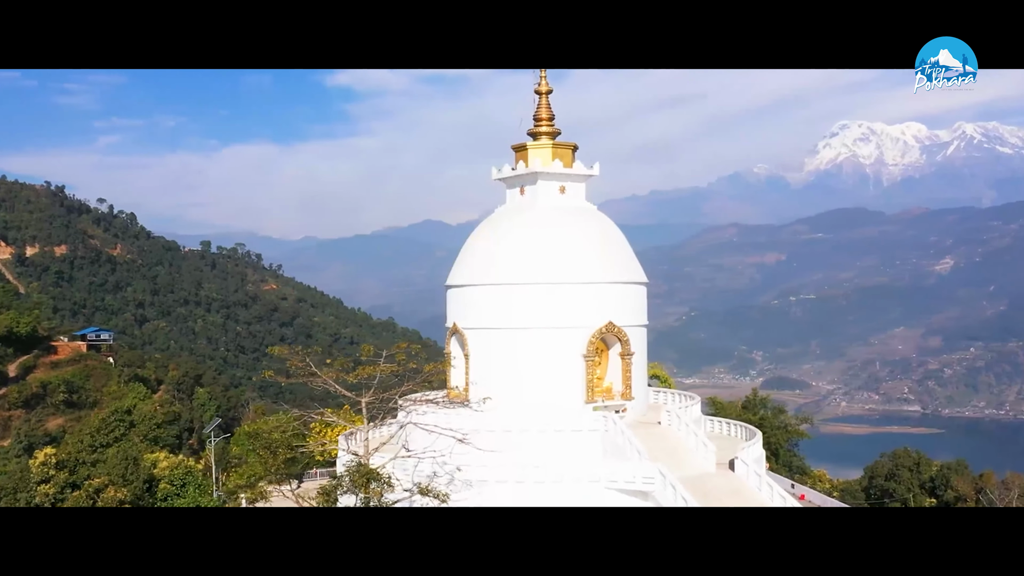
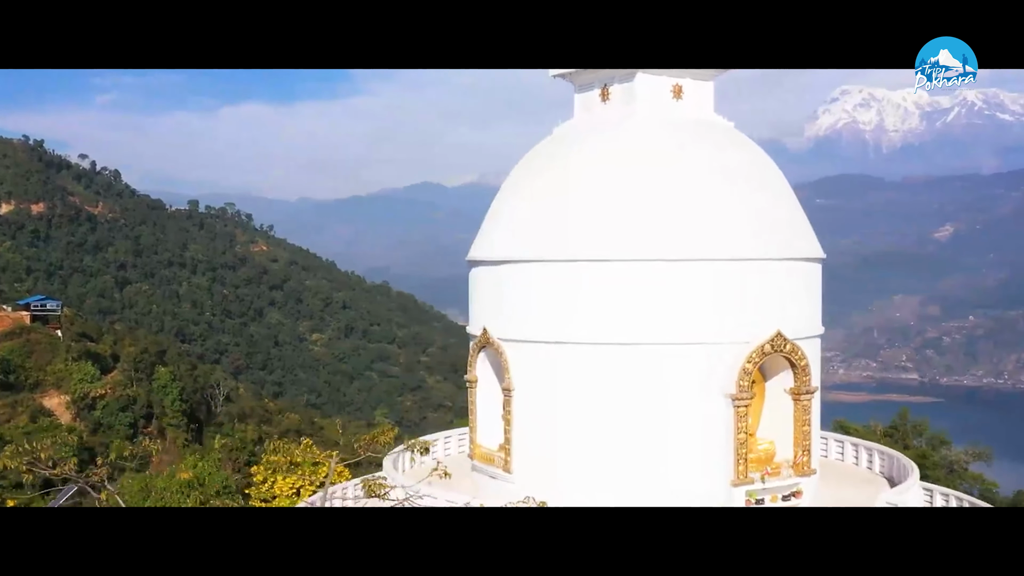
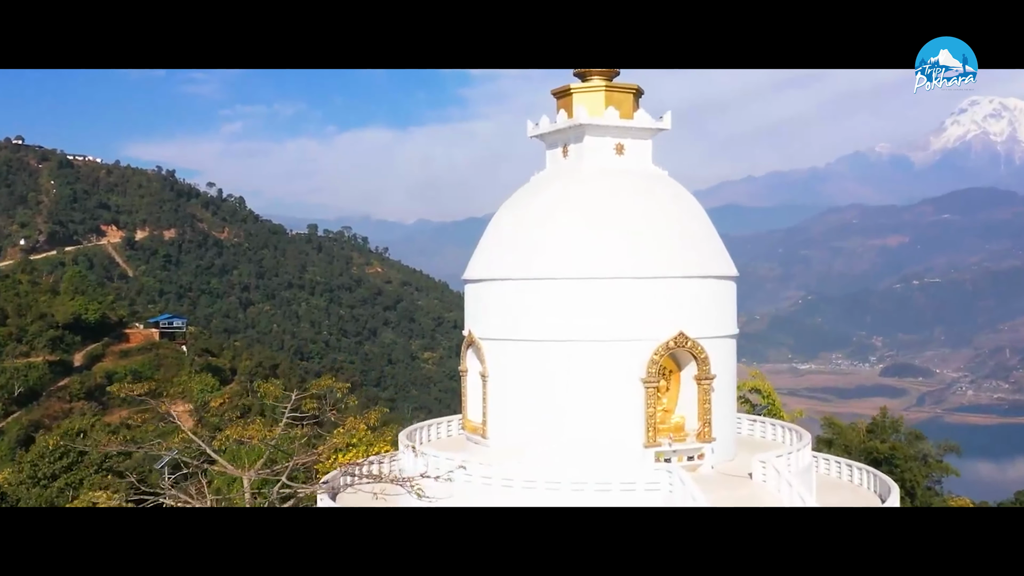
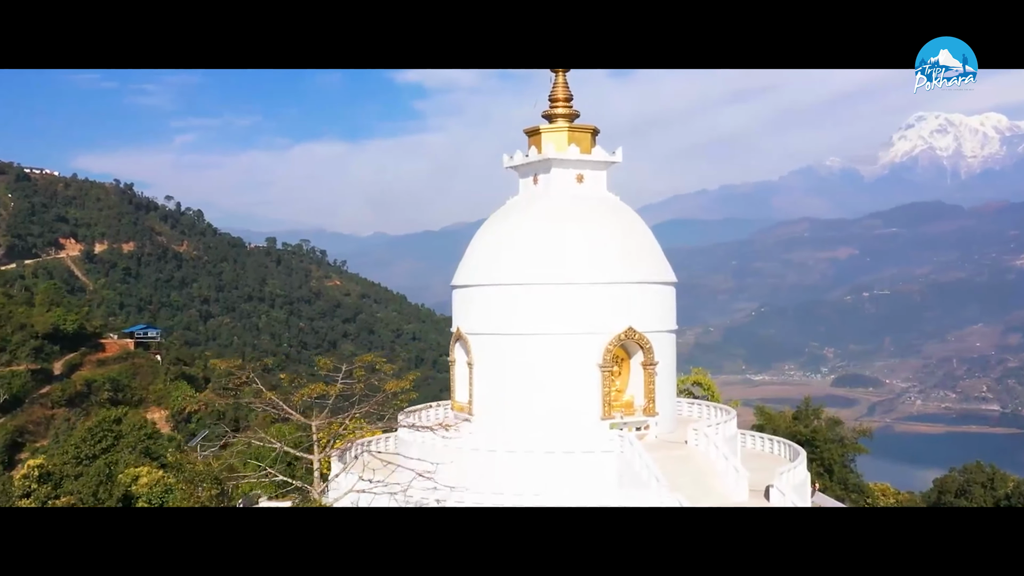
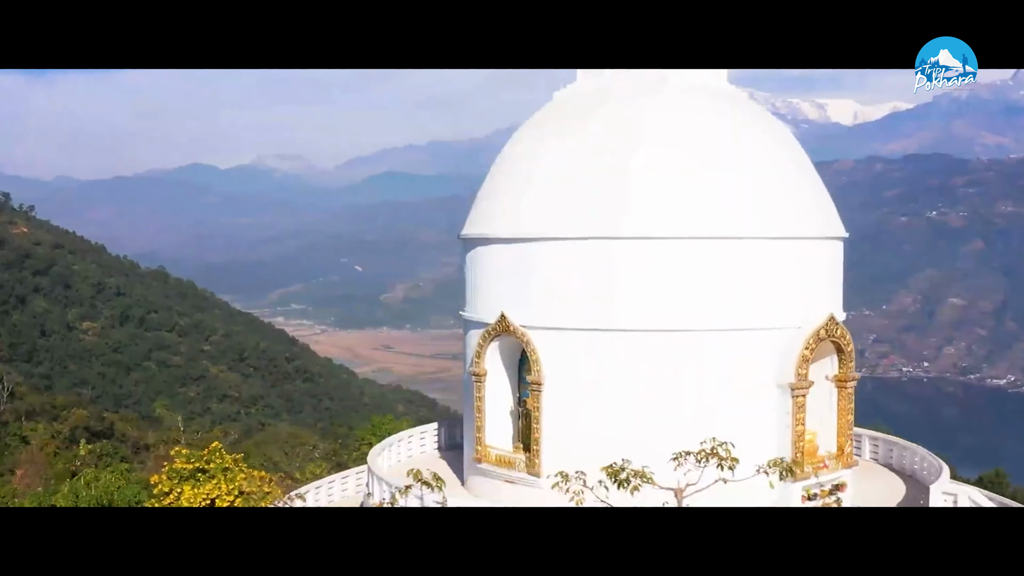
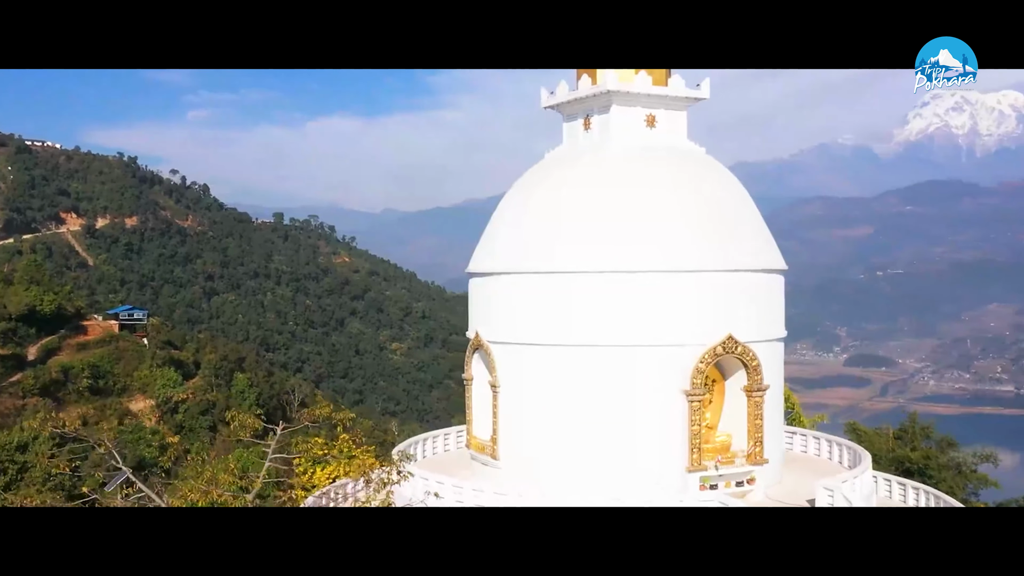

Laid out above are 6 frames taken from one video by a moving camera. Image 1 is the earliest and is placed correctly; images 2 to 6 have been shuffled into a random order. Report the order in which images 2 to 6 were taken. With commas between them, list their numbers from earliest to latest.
4, 3, 6, 2, 5
